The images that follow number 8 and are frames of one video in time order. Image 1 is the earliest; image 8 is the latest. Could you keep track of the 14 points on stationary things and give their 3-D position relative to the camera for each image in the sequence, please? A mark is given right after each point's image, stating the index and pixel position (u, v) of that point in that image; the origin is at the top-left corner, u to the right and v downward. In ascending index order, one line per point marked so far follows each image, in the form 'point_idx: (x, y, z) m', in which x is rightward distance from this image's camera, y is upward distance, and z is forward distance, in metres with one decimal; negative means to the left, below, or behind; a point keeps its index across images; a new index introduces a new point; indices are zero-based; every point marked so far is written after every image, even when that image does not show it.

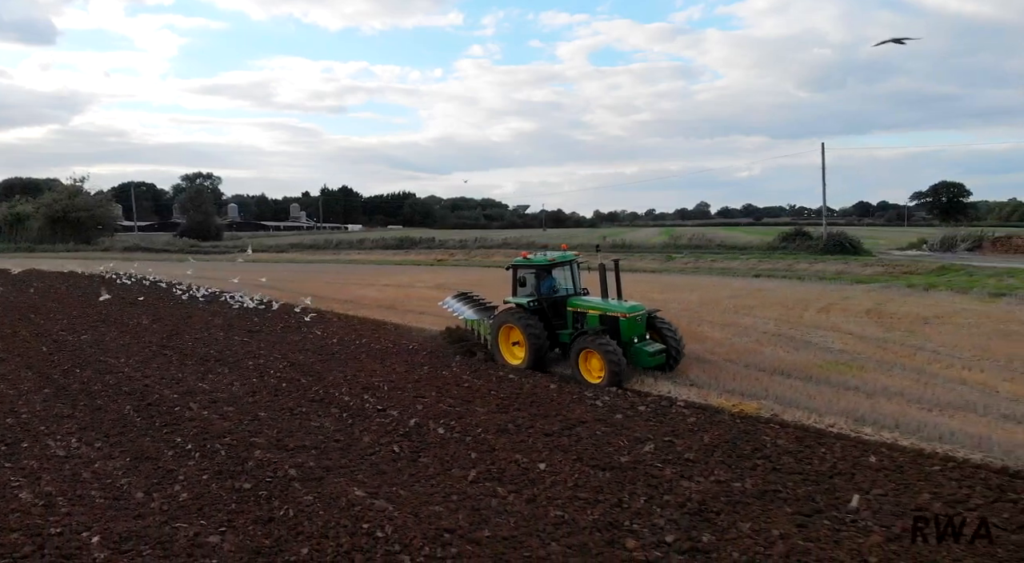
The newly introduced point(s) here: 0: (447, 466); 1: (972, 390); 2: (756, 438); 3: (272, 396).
0: (-0.6, -1.7, +6.2) m
1: (+5.6, -1.4, +8.0) m
2: (+2.4, -1.6, +6.8) m
3: (-3.2, -1.6, +8.9) m
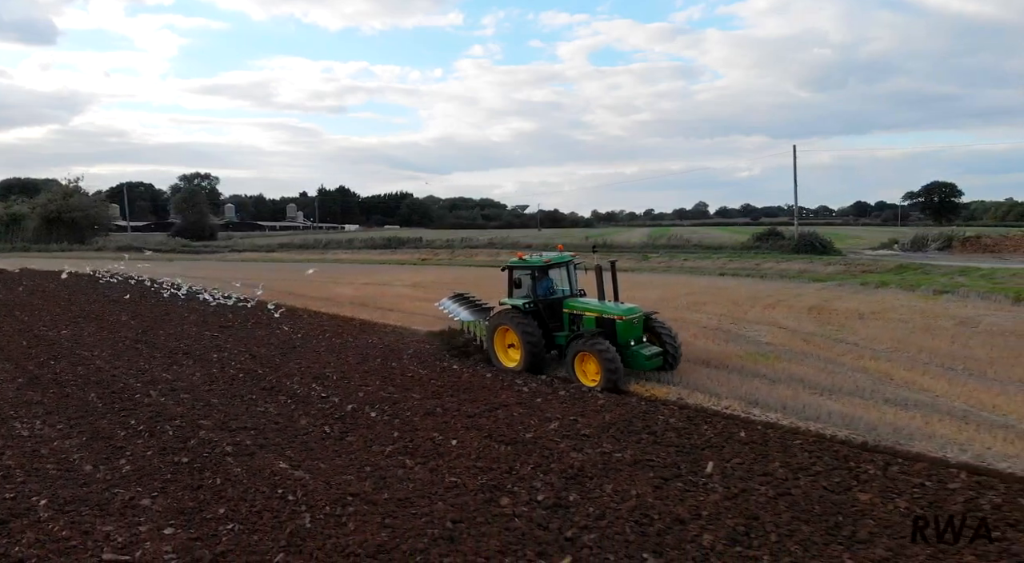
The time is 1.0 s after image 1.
0: (-1.5, -1.7, +6.9) m
1: (+4.8, -1.3, +8.7) m
2: (+1.5, -1.5, +7.5) m
3: (-4.1, -1.5, +9.6) m
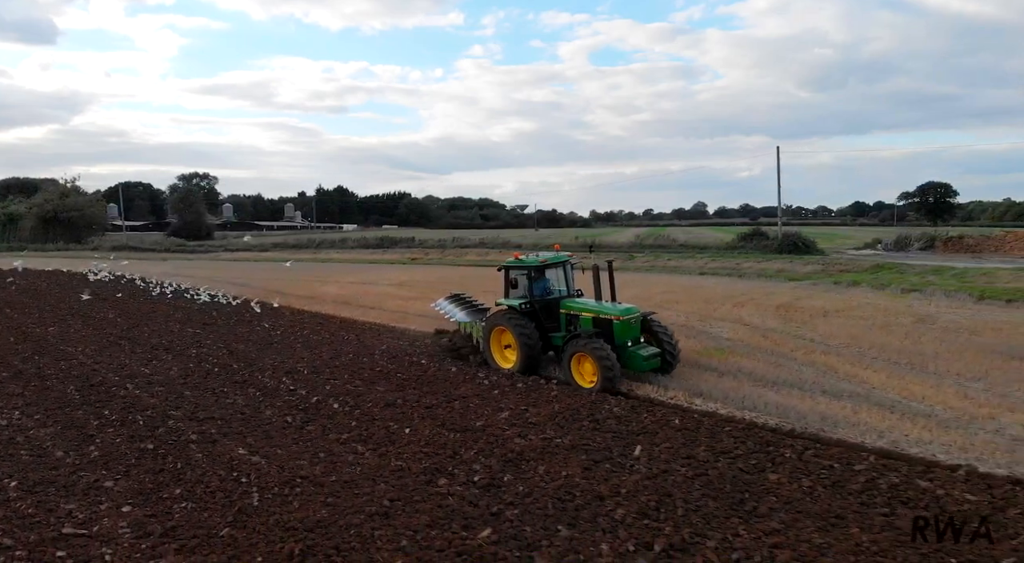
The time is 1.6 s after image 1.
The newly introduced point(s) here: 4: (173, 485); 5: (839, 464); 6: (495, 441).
0: (-2.0, -1.7, +7.3) m
1: (+4.2, -1.3, +9.1) m
2: (+1.0, -1.5, +7.8) m
3: (-4.7, -1.5, +10.0) m
4: (-3.0, -1.8, +5.9) m
5: (+2.9, -1.6, +5.8) m
6: (-0.2, -1.6, +6.7) m
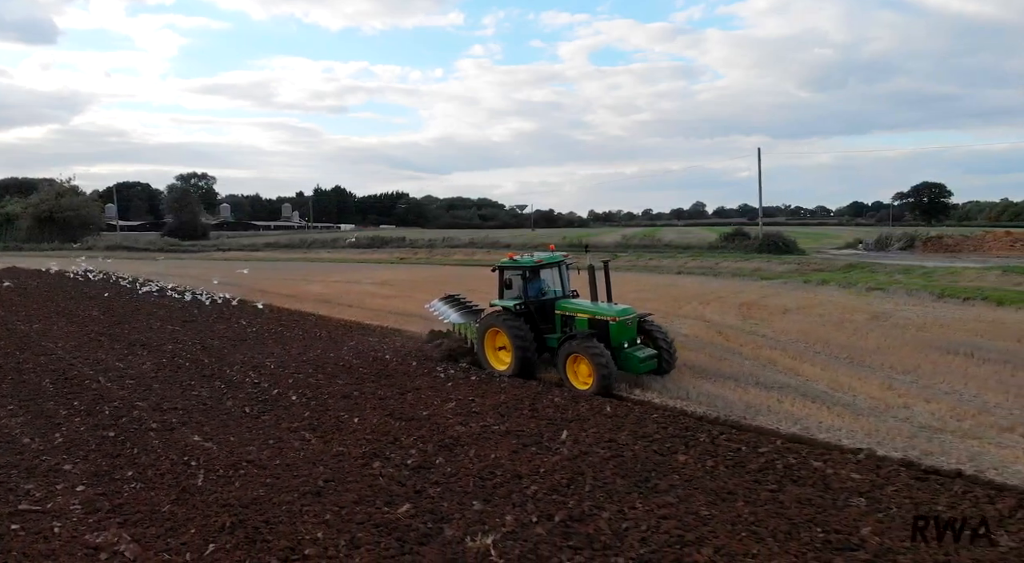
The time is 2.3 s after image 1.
0: (-2.7, -1.6, +7.7) m
1: (+3.5, -1.2, +9.5) m
2: (+0.3, -1.5, +8.3) m
3: (-5.4, -1.4, +10.4) m
4: (-3.7, -1.8, +6.3) m
5: (+2.2, -1.6, +6.3) m
6: (-0.8, -1.6, +7.2) m
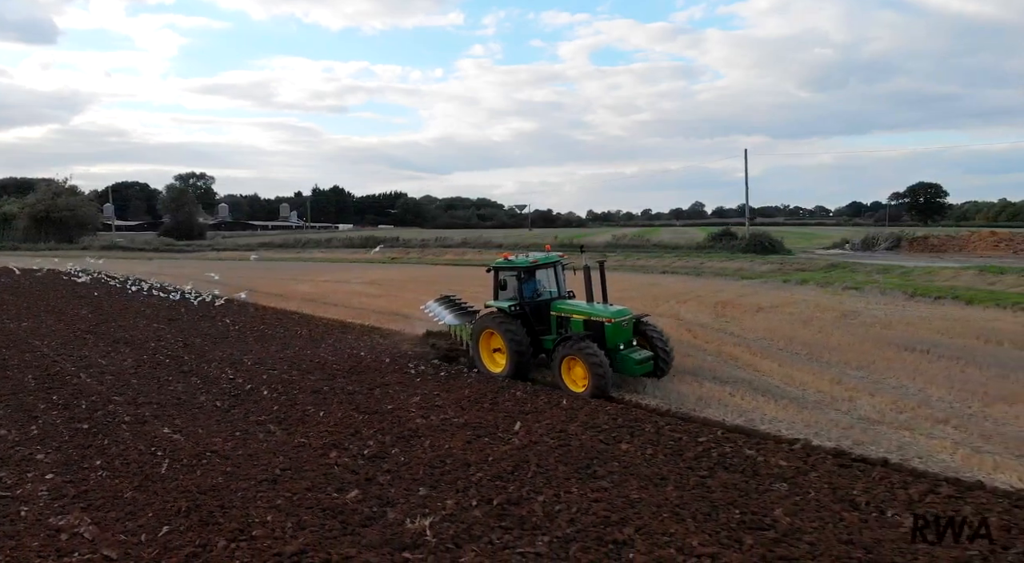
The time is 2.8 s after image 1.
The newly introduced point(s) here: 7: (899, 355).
0: (-3.2, -1.6, +8.0) m
1: (+3.1, -1.2, +9.8) m
2: (-0.1, -1.4, +8.6) m
3: (-5.8, -1.4, +10.7) m
4: (-4.2, -1.8, +6.6) m
5: (+1.7, -1.5, +6.6) m
6: (-1.3, -1.6, +7.4) m
7: (+5.9, -1.1, +10.0) m
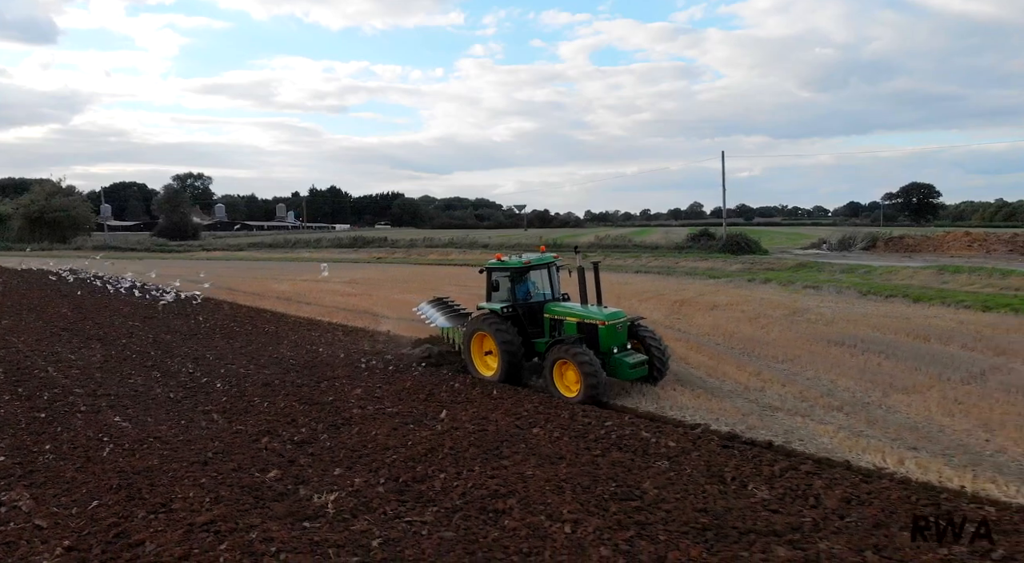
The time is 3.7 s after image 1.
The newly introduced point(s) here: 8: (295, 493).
0: (-4.0, -1.6, +8.5) m
1: (+2.2, -1.2, +10.3) m
2: (-1.0, -1.4, +9.1) m
3: (-6.7, -1.4, +11.2) m
4: (-5.0, -1.7, +7.1) m
5: (+0.9, -1.5, +7.1) m
6: (-2.1, -1.5, +7.9) m
7: (+5.0, -1.1, +10.5) m
8: (-1.8, -1.8, +5.5) m
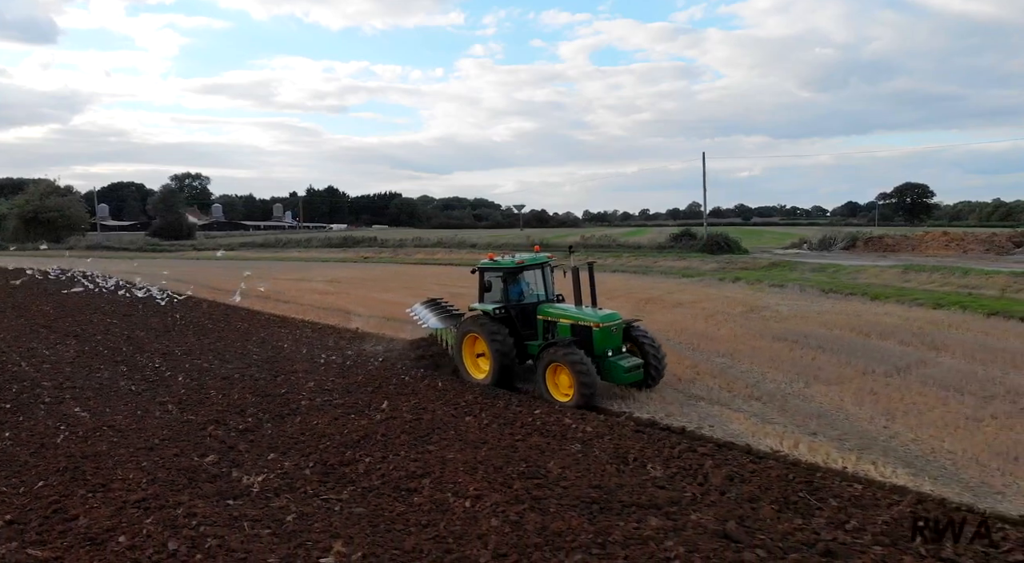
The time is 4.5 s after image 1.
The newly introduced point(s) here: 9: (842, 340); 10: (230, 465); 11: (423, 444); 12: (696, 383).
0: (-4.8, -1.5, +8.9) m
1: (+1.5, -1.1, +10.7) m
2: (-1.7, -1.4, +9.5) m
3: (-7.4, -1.4, +11.6) m
4: (-5.7, -1.7, +7.5) m
5: (+0.2, -1.5, +7.5) m
6: (-2.9, -1.5, +8.4) m
7: (+4.3, -1.0, +10.9) m
8: (-2.6, -1.7, +5.9) m
9: (+5.6, -1.0, +11.2) m
10: (-2.6, -1.7, +6.2) m
11: (-0.9, -1.6, +6.5) m
12: (+2.4, -1.3, +8.6) m
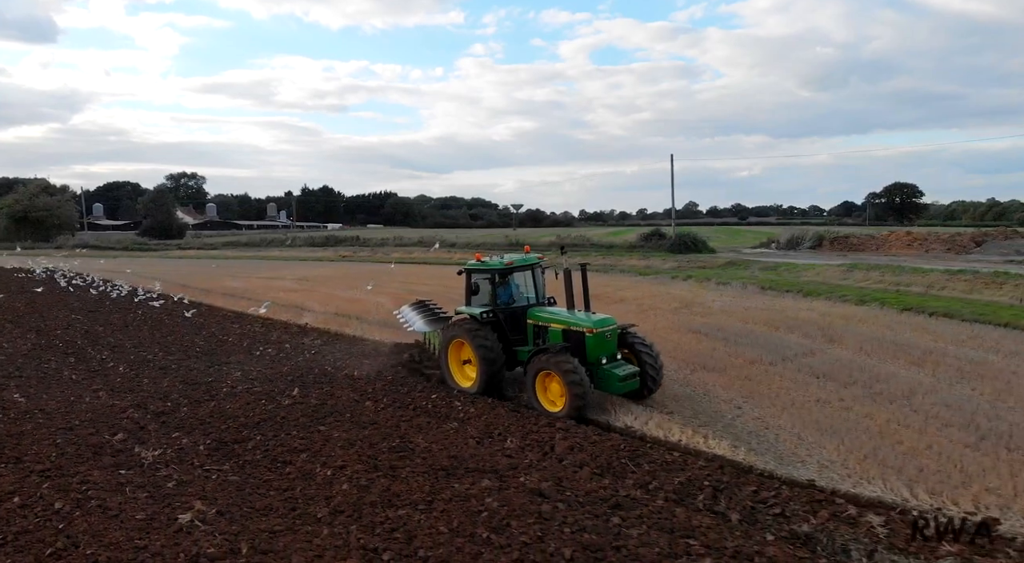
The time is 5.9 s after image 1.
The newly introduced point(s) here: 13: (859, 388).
0: (-6.0, -1.5, +9.5) m
1: (+0.2, -1.1, +11.4) m
2: (-3.0, -1.3, +10.1) m
3: (-8.7, -1.3, +12.2) m
4: (-7.0, -1.6, +8.2) m
5: (-1.1, -1.4, +8.1) m
6: (-4.1, -1.5, +9.0) m
7: (+3.0, -1.0, +11.6) m
8: (-3.8, -1.7, +6.6) m
9: (+4.3, -0.9, +11.9) m
10: (-3.9, -1.7, +6.8) m
11: (-2.1, -1.6, +7.2) m
12: (+1.1, -1.3, +9.3) m
13: (+4.2, -1.3, +8.1) m
